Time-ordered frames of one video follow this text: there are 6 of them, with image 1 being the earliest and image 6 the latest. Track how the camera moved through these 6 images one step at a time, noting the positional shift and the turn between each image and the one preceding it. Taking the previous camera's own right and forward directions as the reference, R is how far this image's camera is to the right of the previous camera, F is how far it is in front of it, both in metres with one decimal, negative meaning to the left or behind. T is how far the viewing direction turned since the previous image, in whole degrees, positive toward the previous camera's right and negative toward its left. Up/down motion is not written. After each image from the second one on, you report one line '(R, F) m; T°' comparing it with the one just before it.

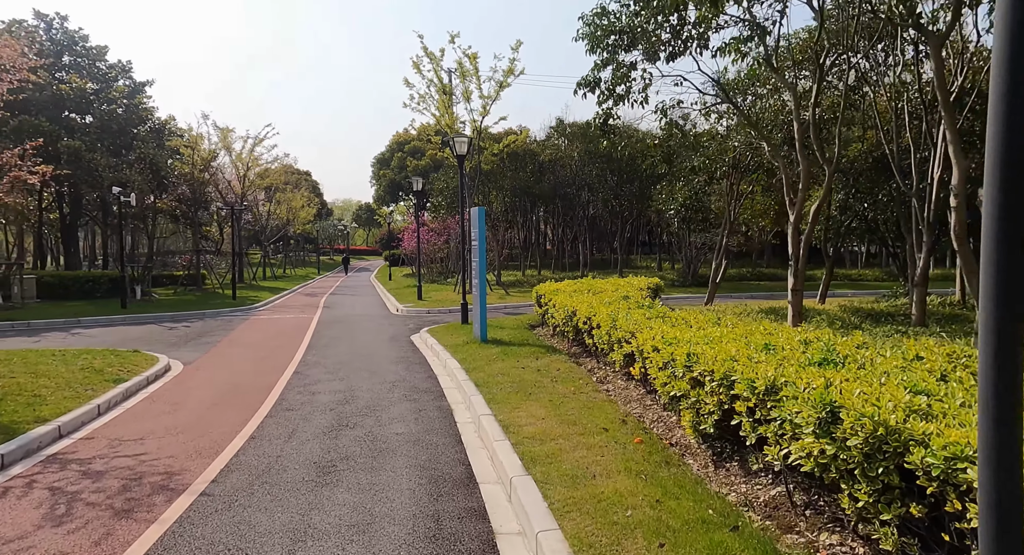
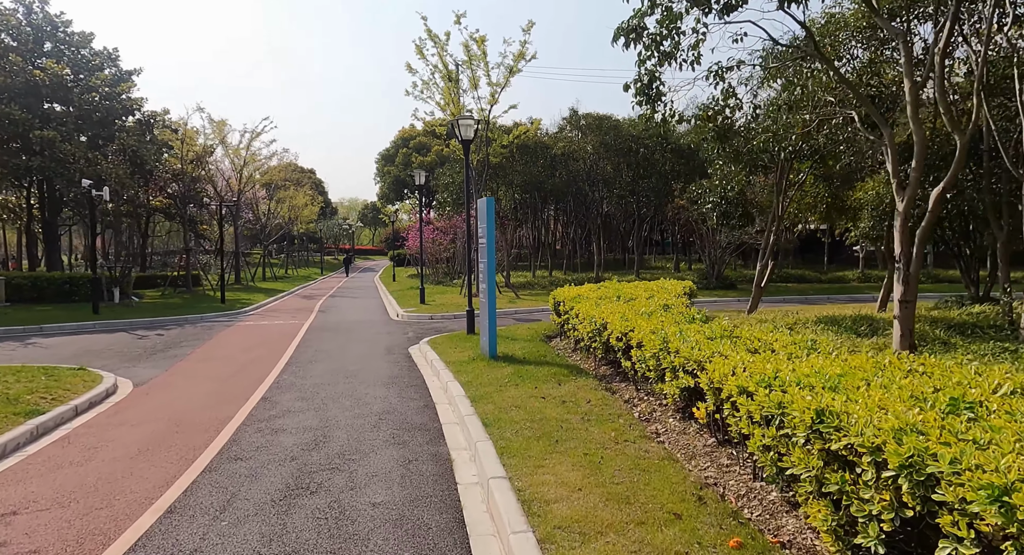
(-0.1, +1.8) m; -1°
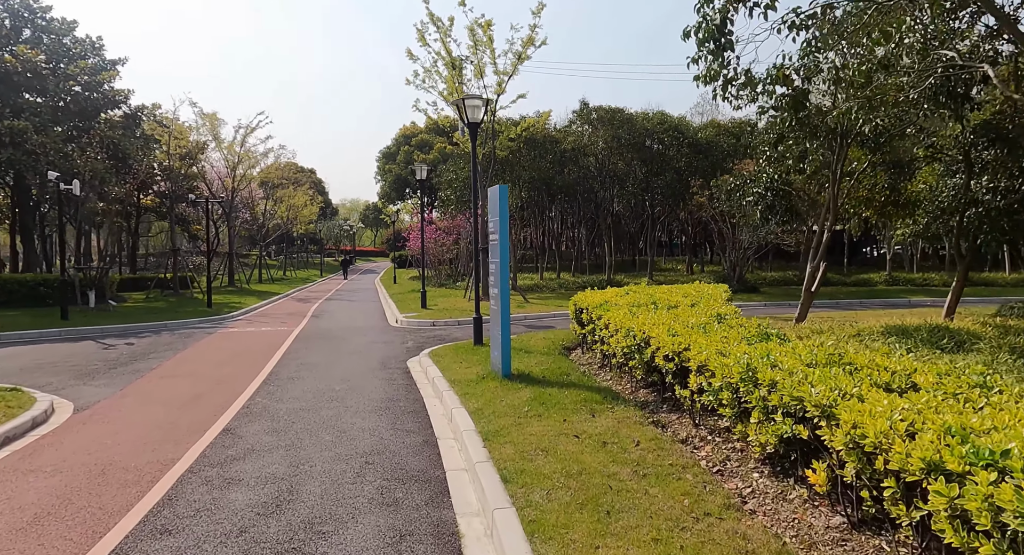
(-0.2, +1.5) m; 0°
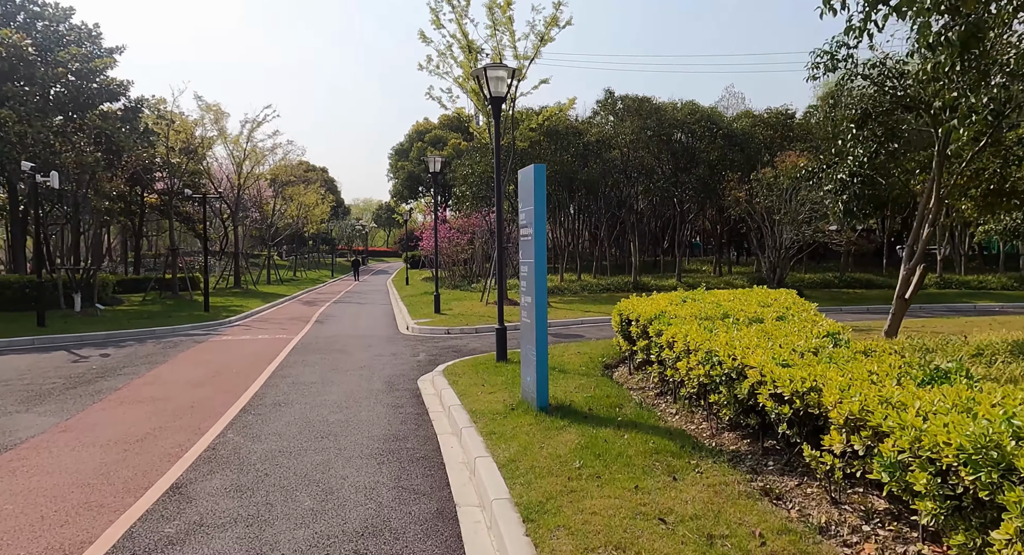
(-0.3, +1.7) m; -1°
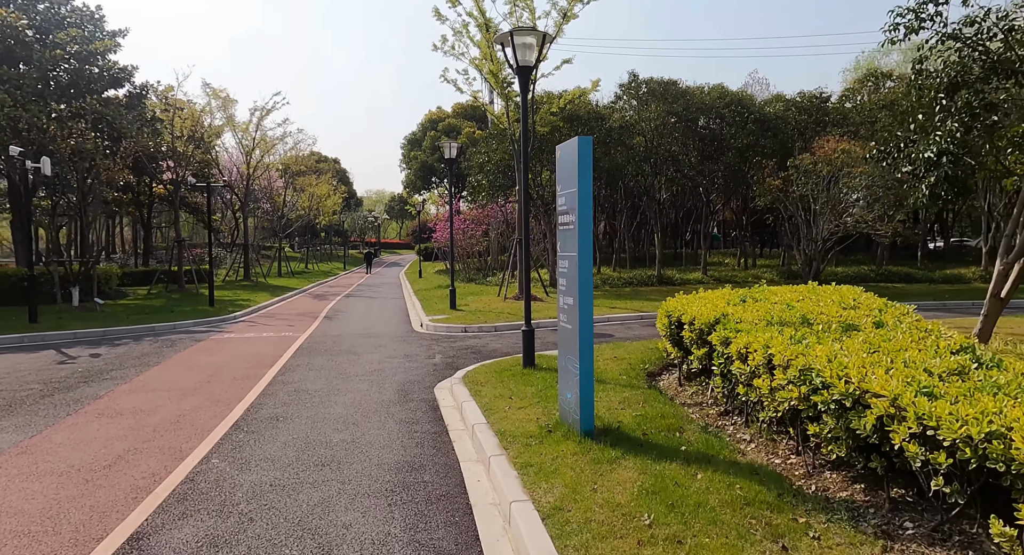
(-0.2, +1.1) m; -1°
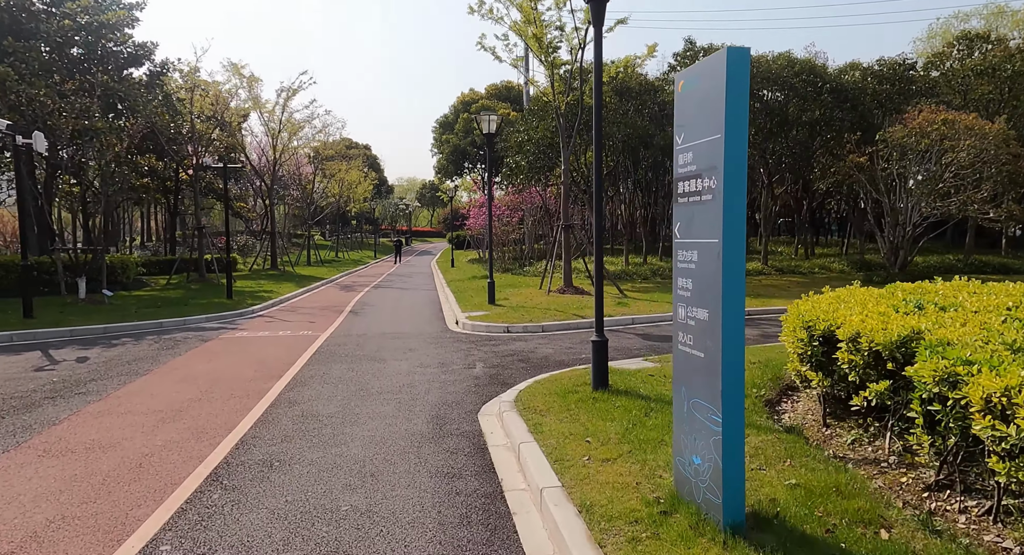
(-0.4, +1.9) m; -3°
